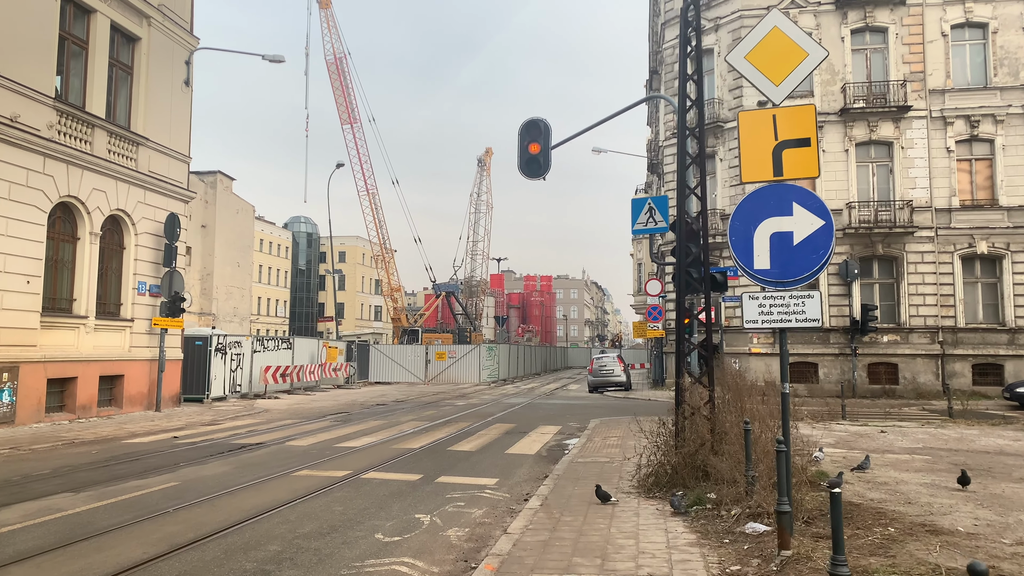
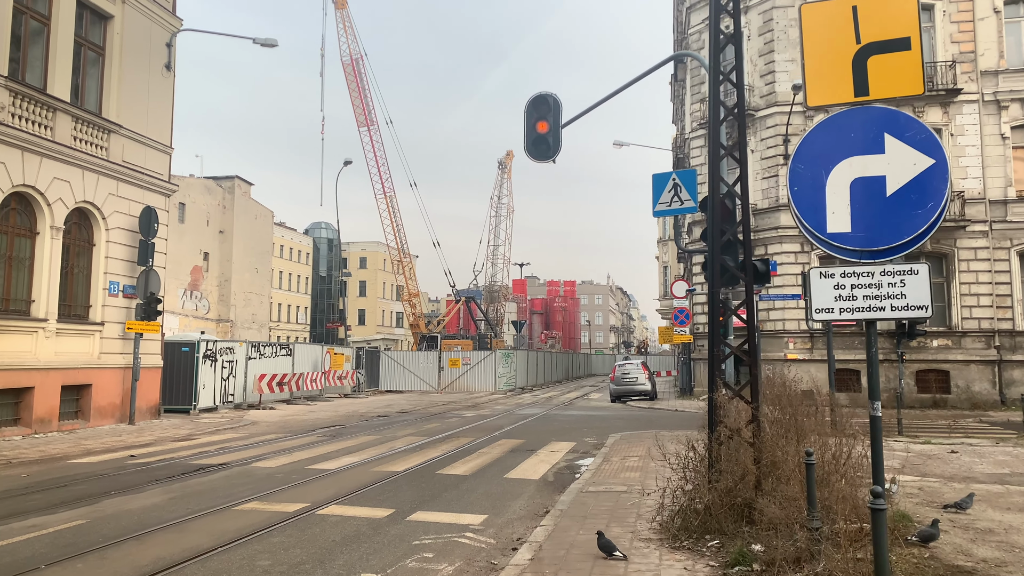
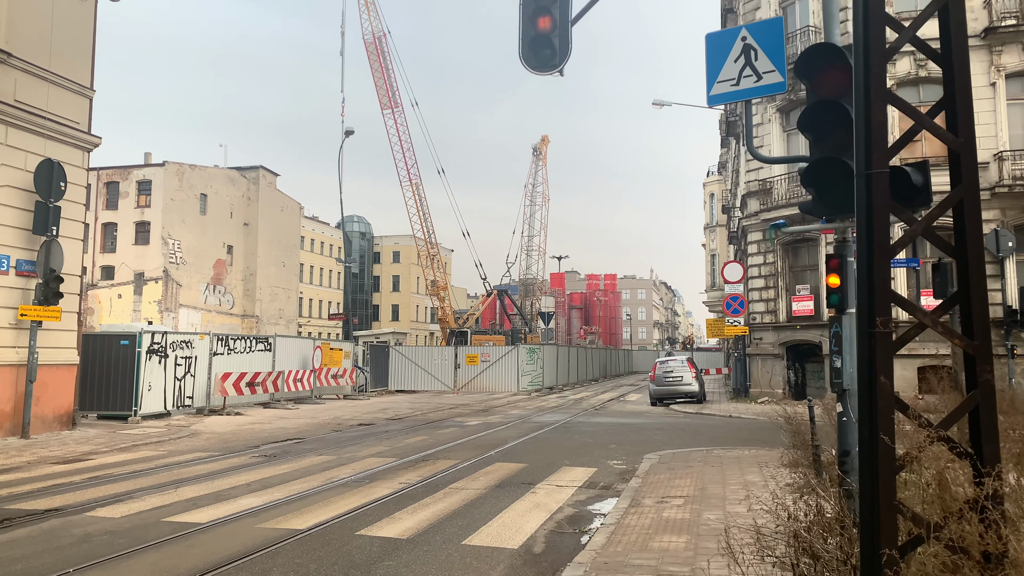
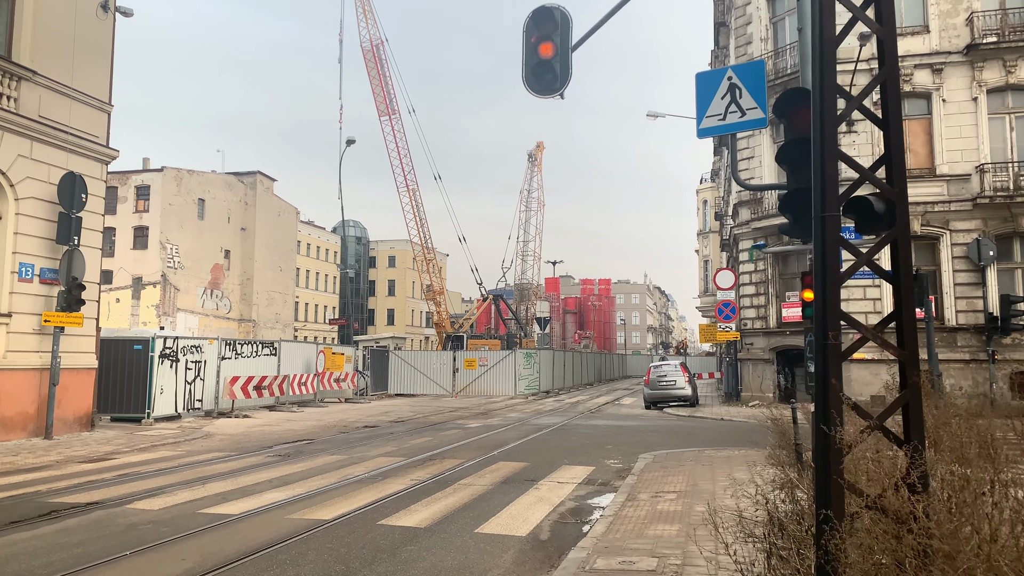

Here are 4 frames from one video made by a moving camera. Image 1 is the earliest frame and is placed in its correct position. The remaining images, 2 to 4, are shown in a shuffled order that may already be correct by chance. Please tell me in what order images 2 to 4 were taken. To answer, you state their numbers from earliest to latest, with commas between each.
2, 4, 3
